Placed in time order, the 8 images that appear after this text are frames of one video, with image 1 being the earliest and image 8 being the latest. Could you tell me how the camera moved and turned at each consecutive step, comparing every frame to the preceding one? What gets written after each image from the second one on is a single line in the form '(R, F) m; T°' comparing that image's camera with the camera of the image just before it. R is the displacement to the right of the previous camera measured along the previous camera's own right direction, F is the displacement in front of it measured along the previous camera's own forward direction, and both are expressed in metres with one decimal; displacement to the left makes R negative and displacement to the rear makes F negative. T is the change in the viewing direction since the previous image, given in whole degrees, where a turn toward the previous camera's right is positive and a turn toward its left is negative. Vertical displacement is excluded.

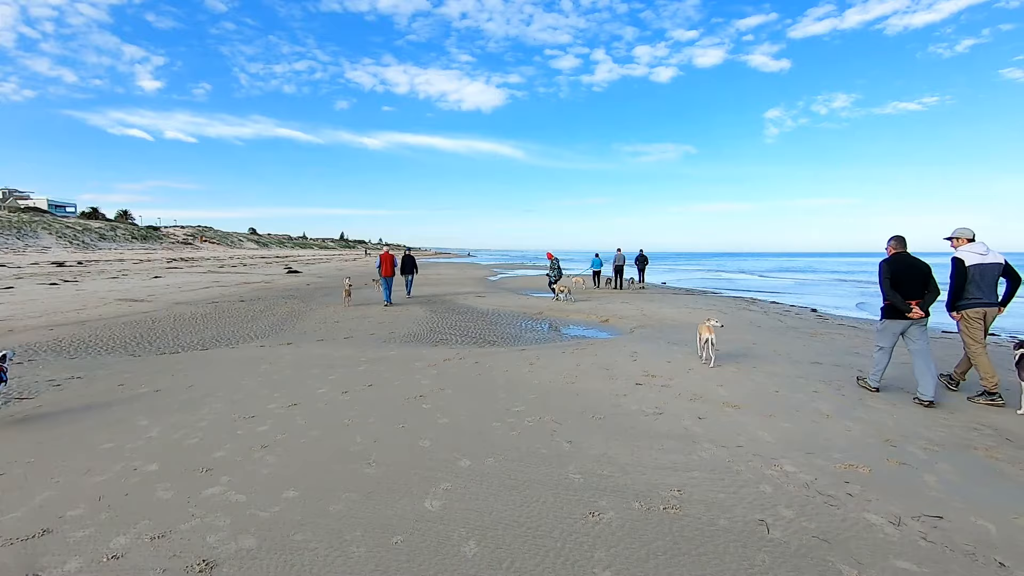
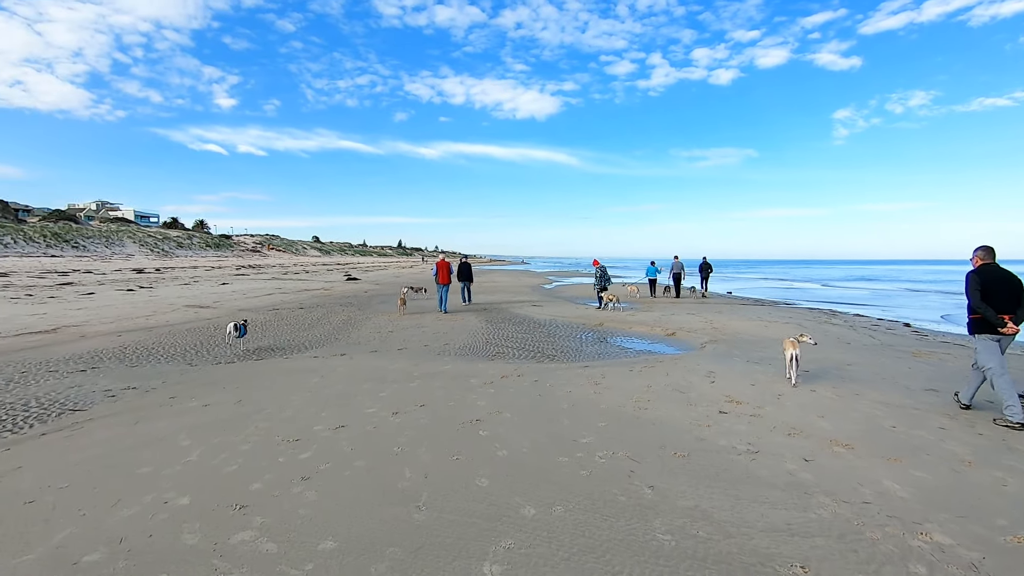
(-0.1, +0.6) m; -6°
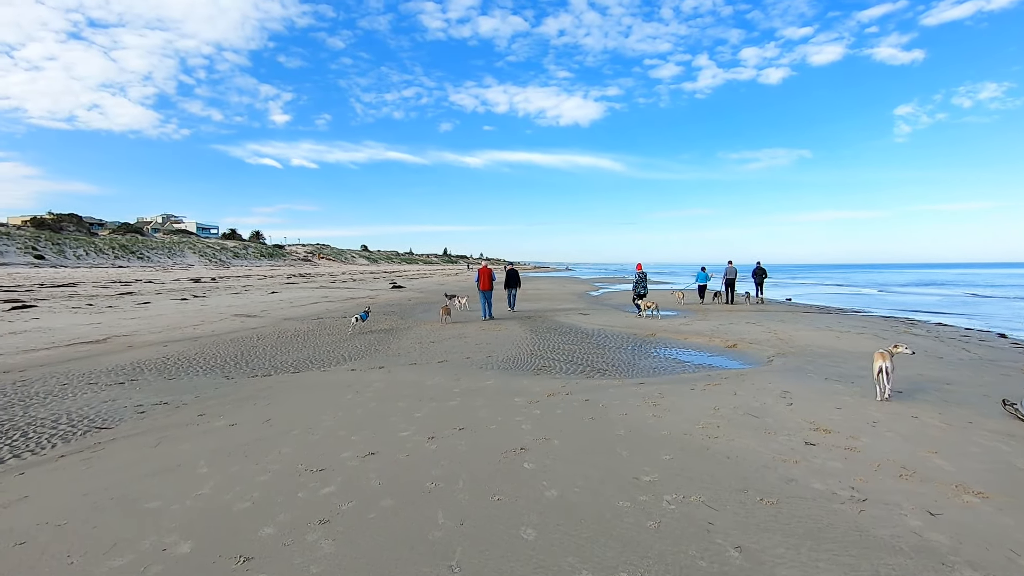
(0.0, +0.6) m; -5°
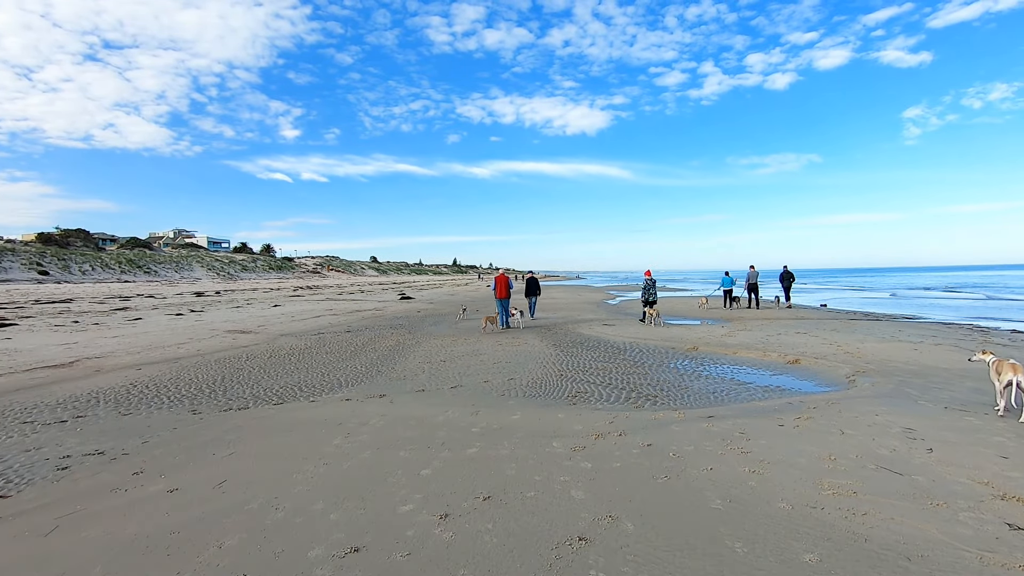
(-0.2, +1.5) m; -1°
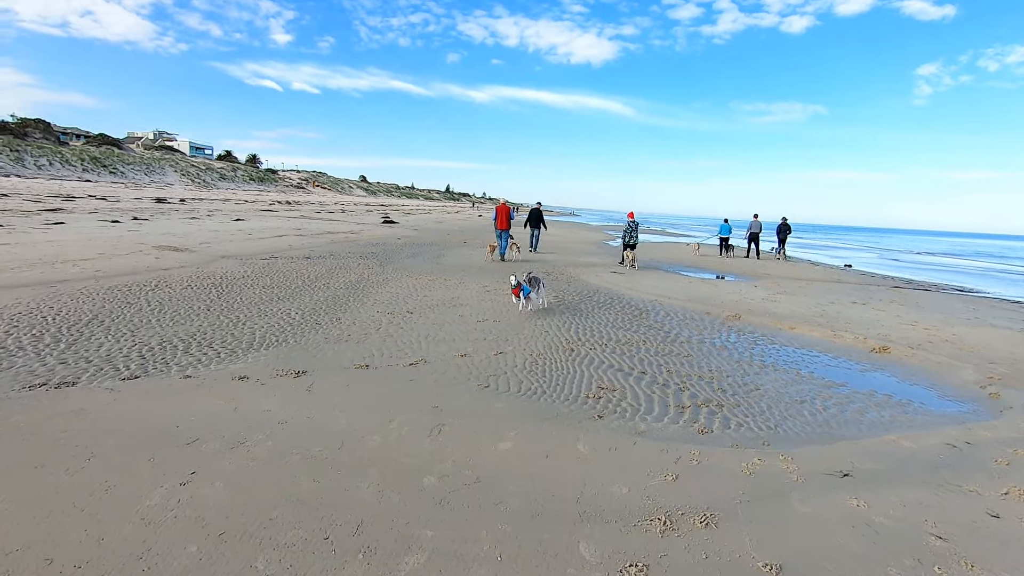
(-0.1, +2.6) m; +2°
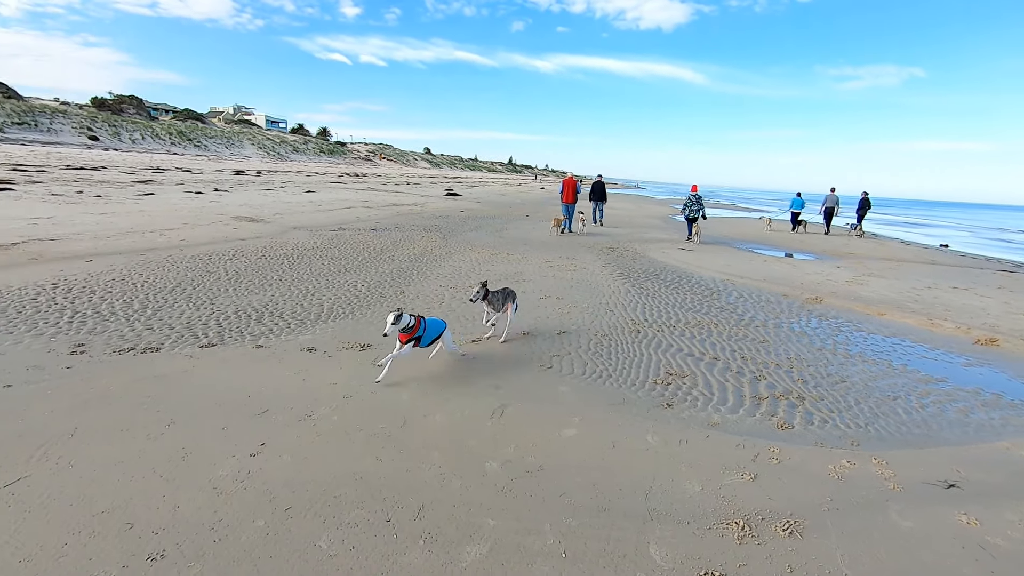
(0.0, +0.2) m; -6°
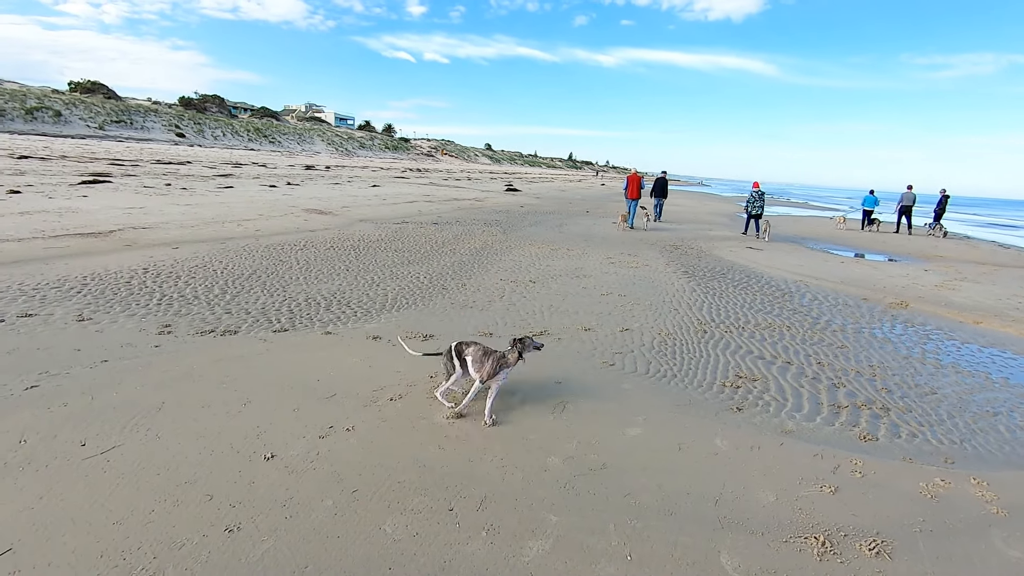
(-0.1, 0.0) m; -6°
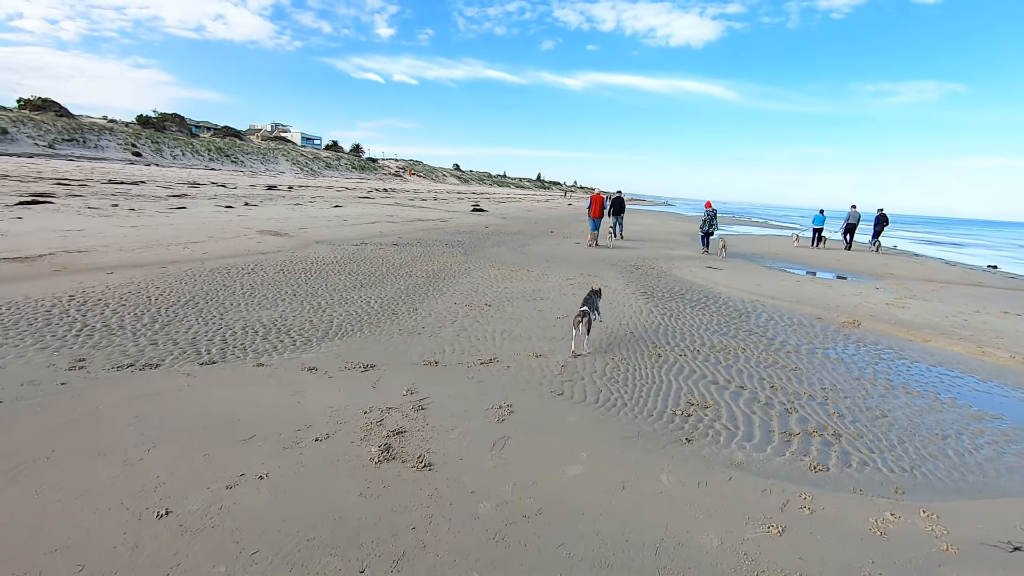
(+0.2, +0.2) m; +3°
